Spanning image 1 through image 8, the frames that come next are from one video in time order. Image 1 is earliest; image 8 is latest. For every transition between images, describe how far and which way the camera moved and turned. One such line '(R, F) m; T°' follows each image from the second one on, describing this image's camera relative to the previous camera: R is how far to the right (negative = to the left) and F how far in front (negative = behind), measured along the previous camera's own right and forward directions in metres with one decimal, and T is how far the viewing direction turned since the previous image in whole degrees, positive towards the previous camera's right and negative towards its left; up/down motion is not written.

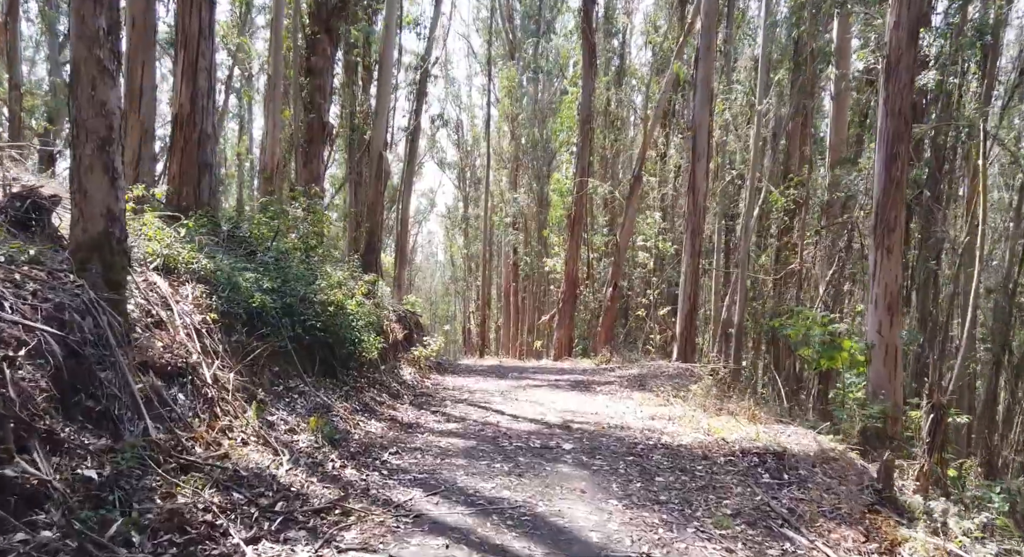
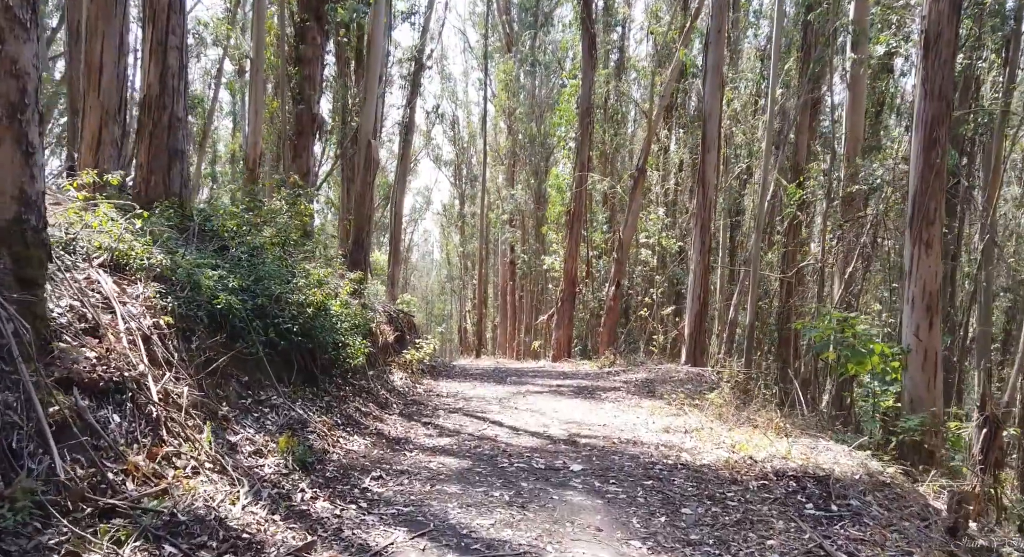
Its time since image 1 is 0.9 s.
(0.0, +0.9) m; 0°
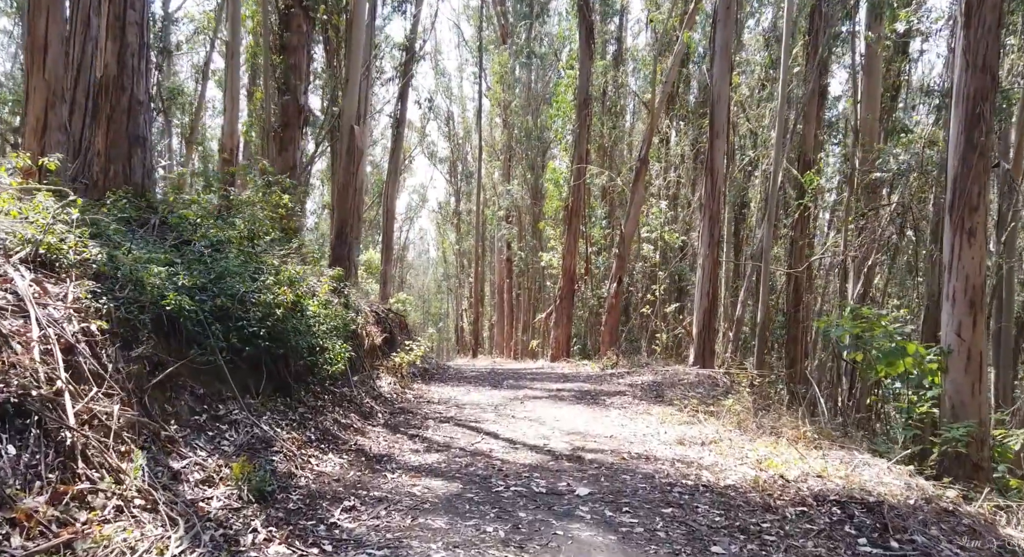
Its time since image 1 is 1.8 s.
(0.0, +0.9) m; 0°
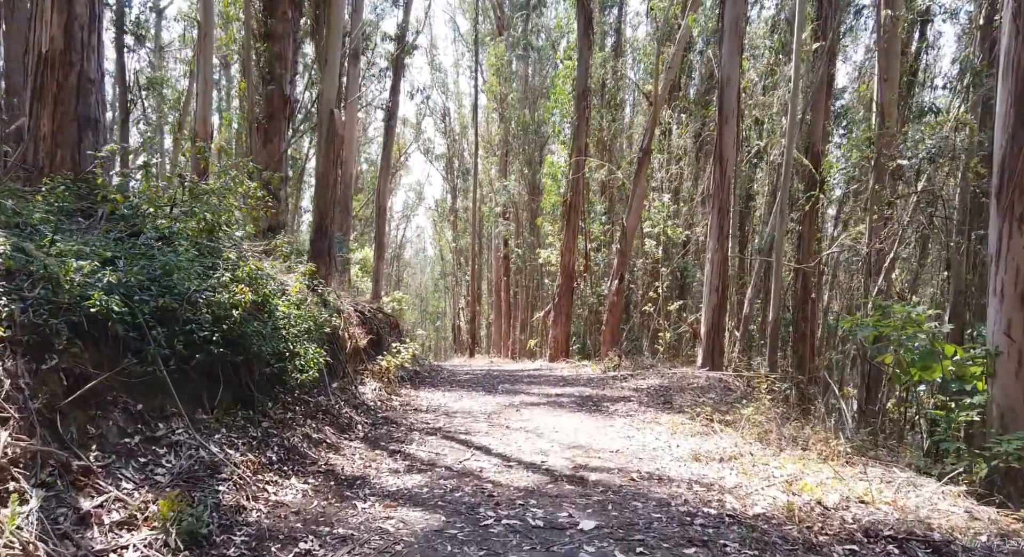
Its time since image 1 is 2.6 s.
(0.0, +0.9) m; 0°
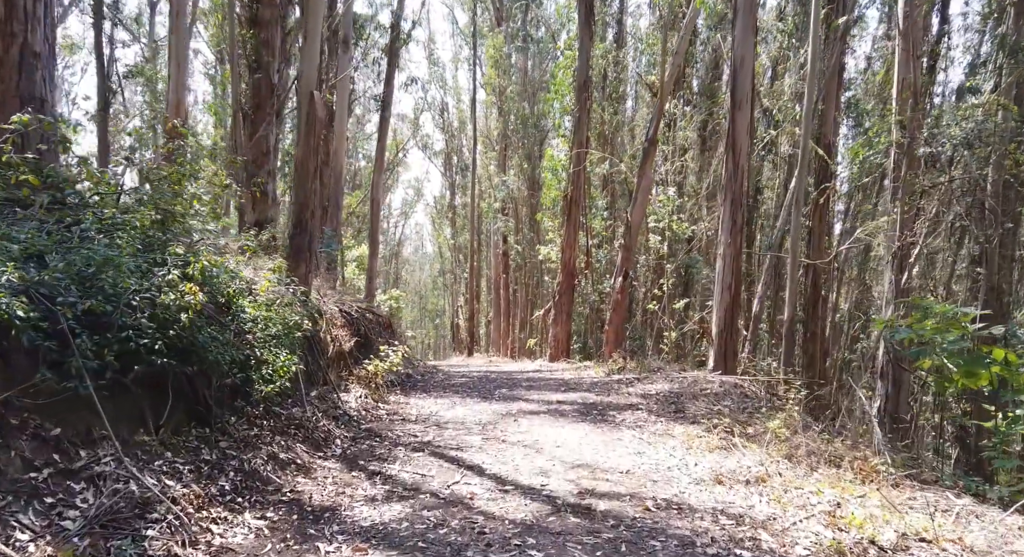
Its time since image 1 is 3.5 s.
(0.0, +0.9) m; 0°
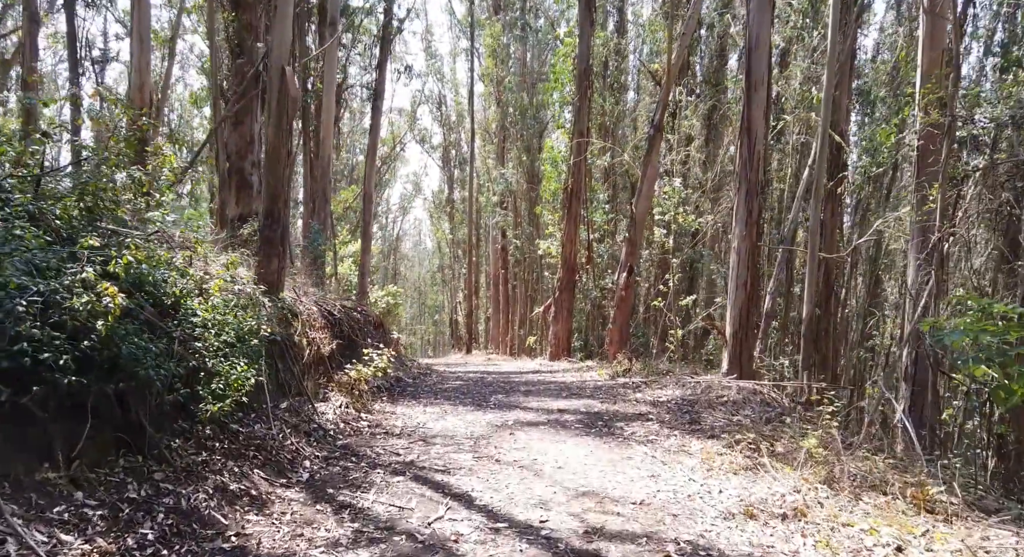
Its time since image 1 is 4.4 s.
(0.0, +1.0) m; 0°
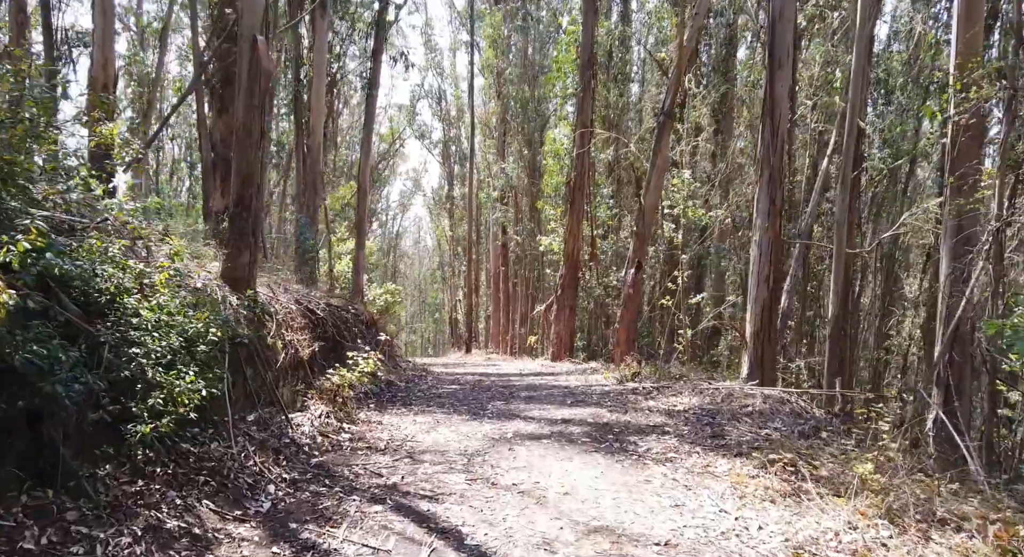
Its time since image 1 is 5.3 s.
(0.0, +1.0) m; 0°
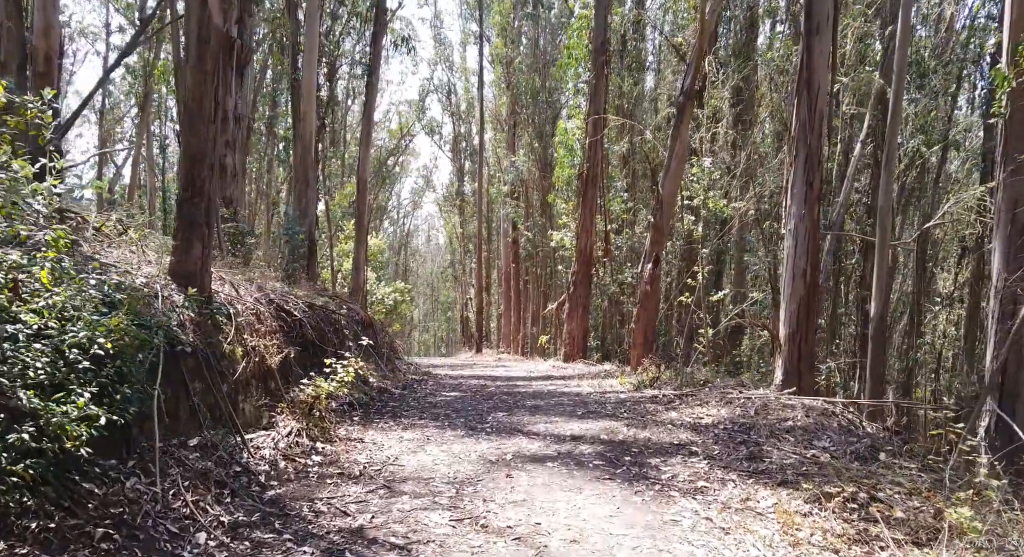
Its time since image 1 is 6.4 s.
(+0.1, +1.2) m; -1°
